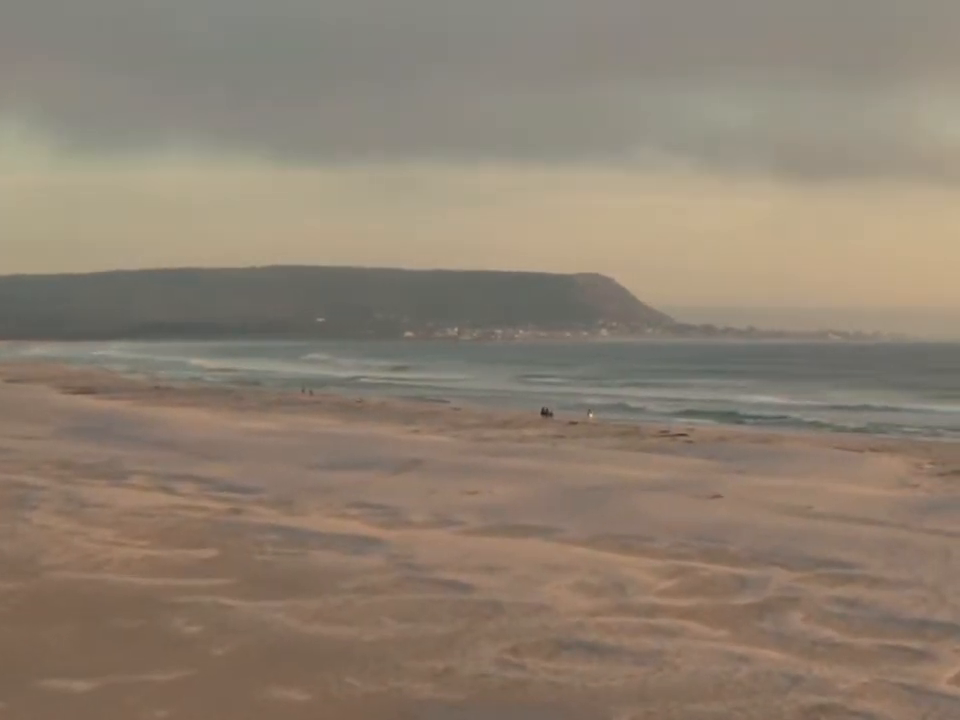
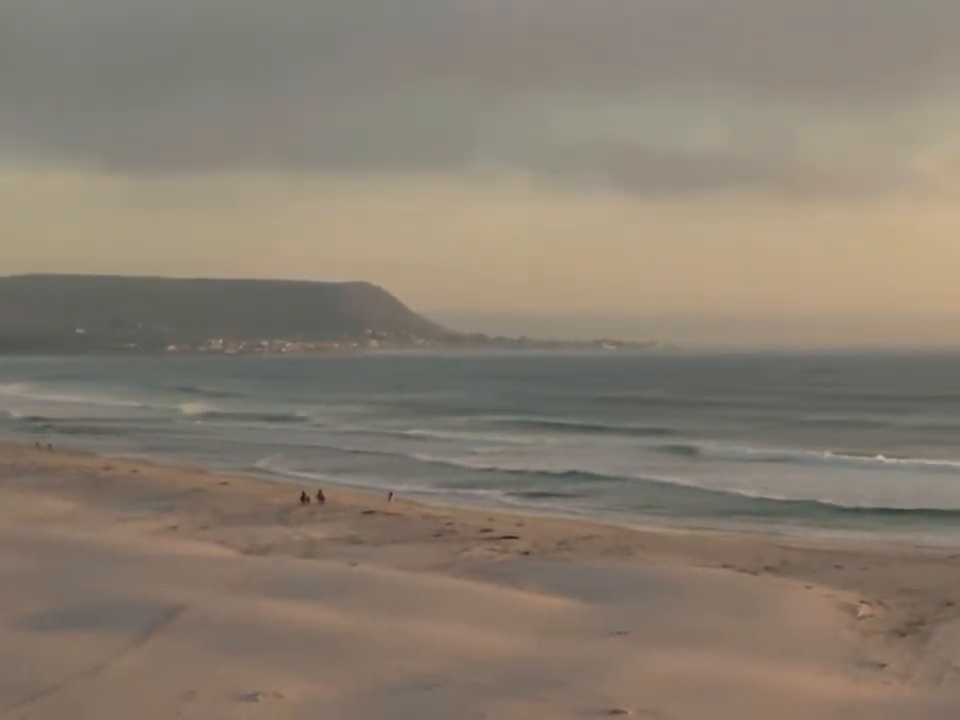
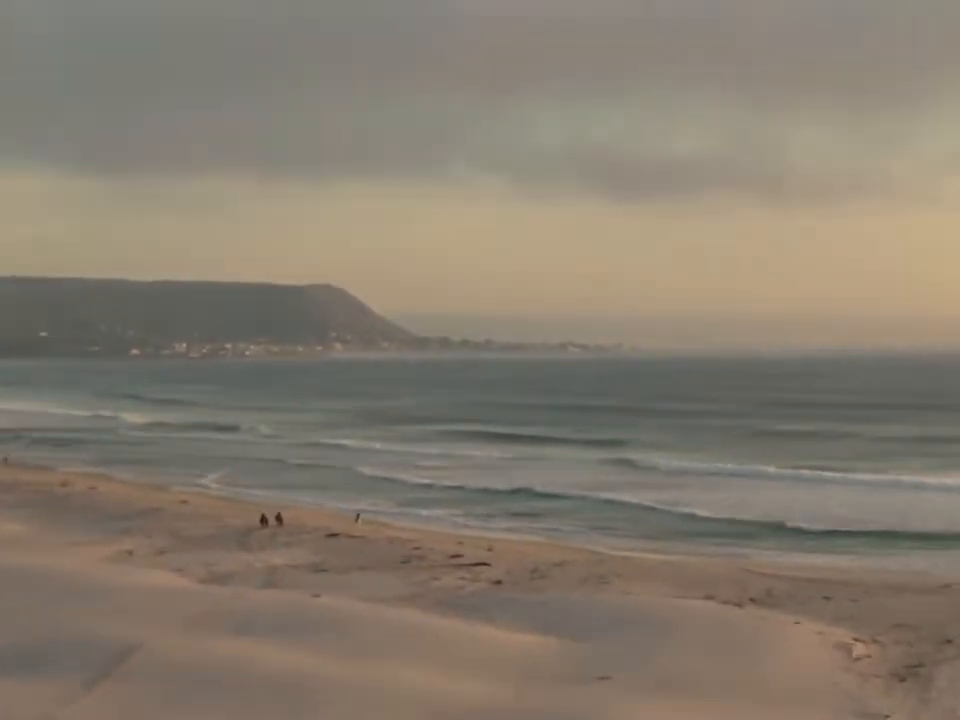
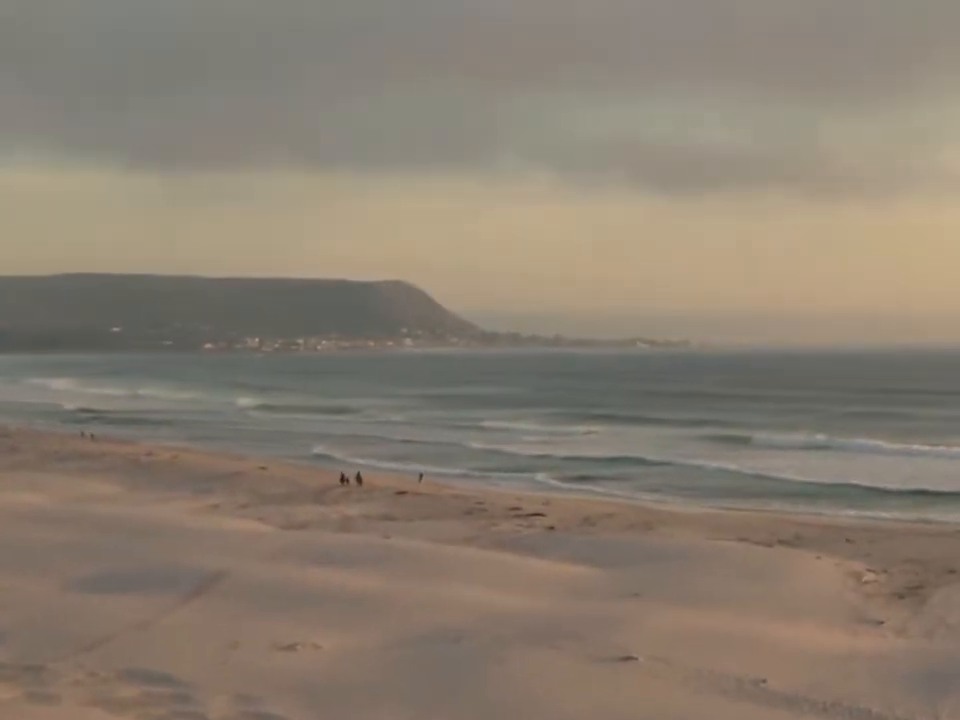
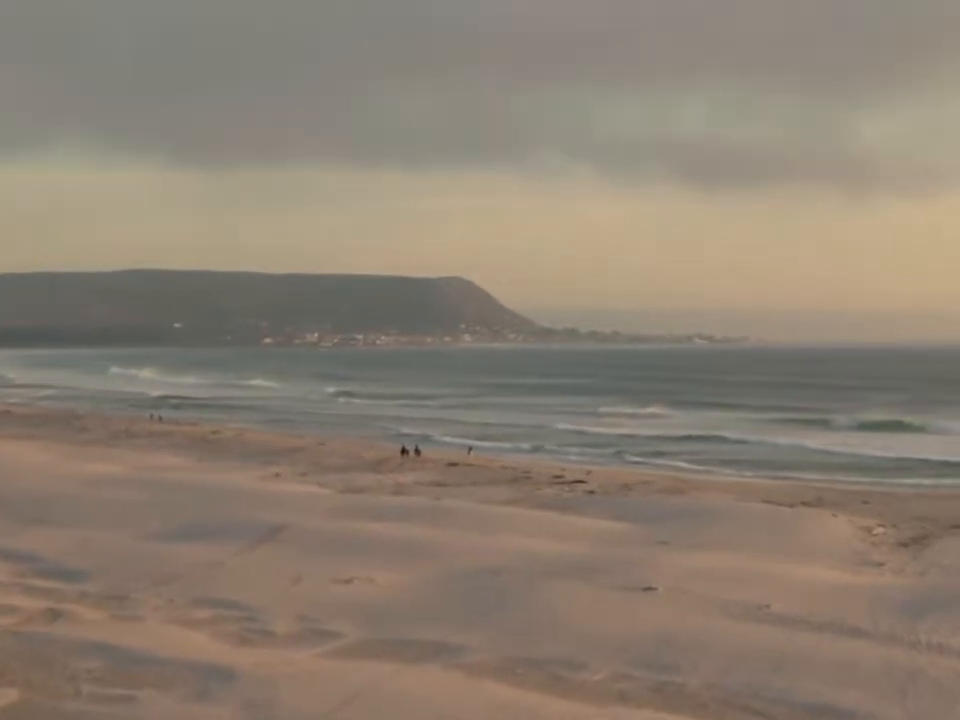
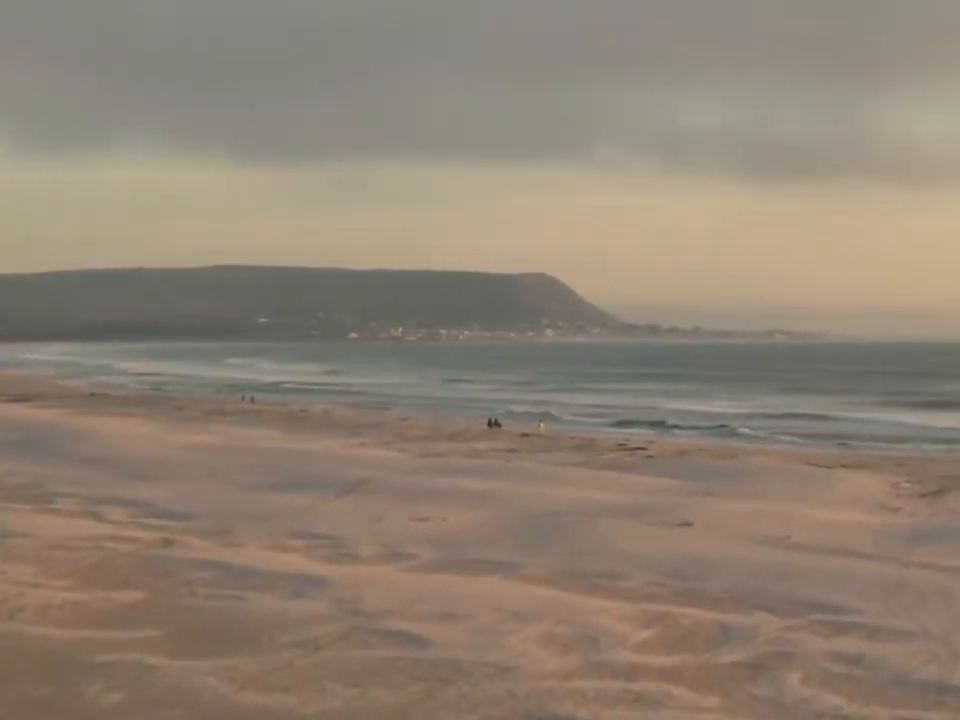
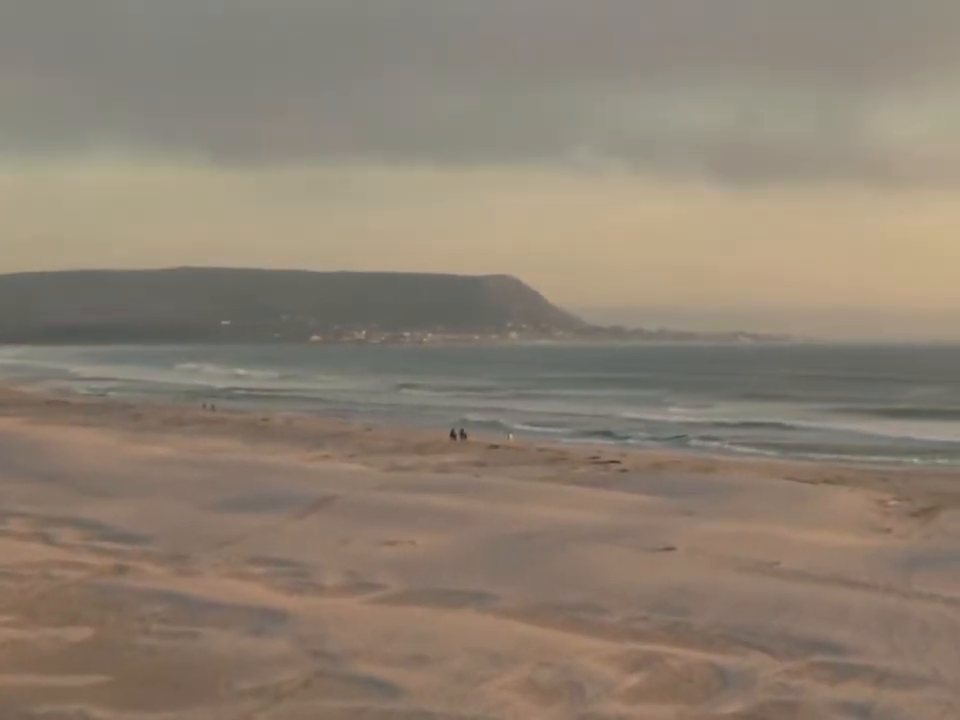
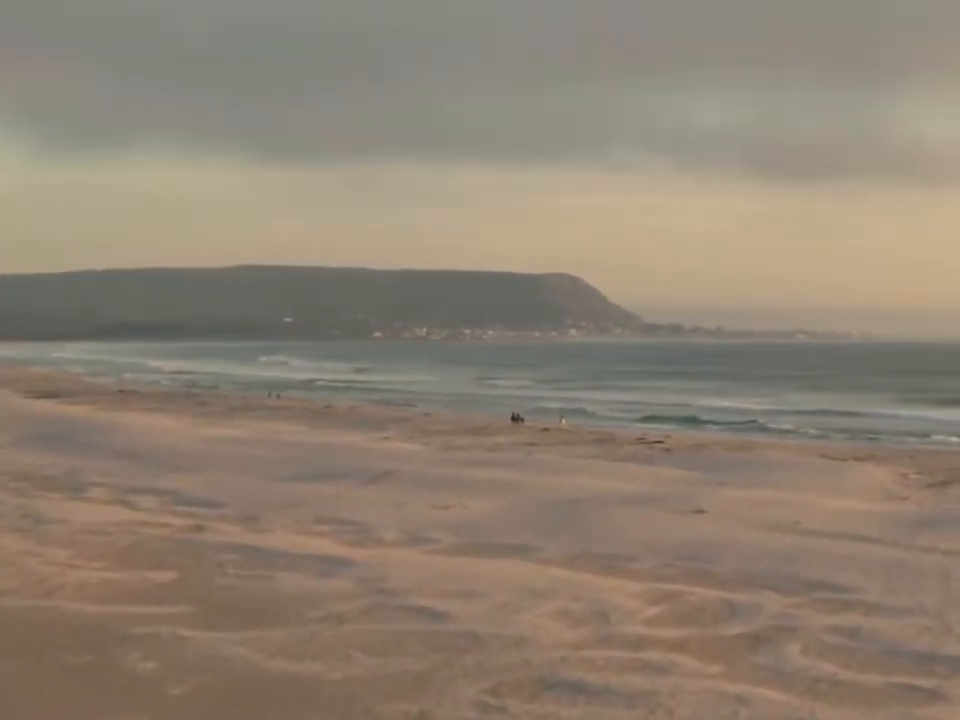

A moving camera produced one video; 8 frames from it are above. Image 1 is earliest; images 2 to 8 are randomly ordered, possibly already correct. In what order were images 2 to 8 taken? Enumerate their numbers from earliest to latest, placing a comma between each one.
8, 6, 7, 5, 4, 2, 3
